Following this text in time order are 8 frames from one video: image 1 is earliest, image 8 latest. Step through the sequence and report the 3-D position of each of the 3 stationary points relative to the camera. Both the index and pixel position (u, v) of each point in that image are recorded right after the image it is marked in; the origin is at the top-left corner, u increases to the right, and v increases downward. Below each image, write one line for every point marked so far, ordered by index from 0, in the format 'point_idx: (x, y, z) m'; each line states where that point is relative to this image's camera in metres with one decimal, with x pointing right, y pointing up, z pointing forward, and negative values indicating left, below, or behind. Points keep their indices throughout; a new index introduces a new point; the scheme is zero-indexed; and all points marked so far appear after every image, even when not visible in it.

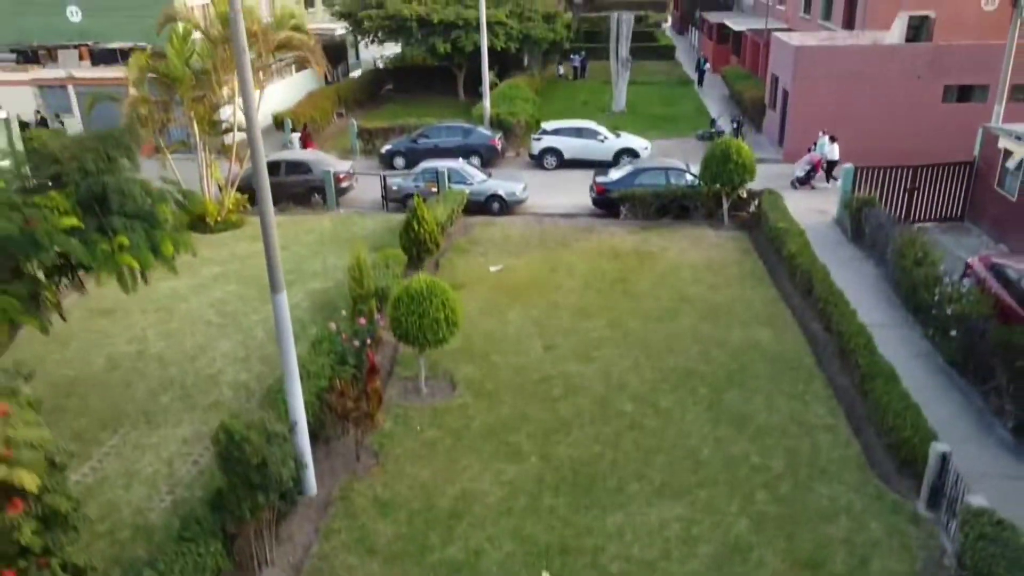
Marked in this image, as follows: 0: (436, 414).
0: (-0.9, -1.5, +9.3) m
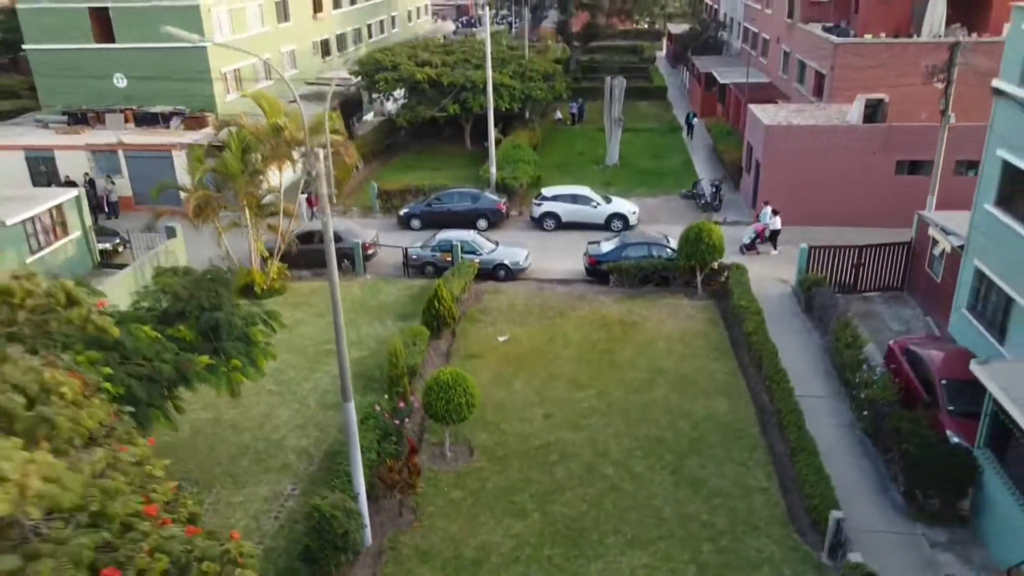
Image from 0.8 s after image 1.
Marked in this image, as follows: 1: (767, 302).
0: (-0.8, -2.8, +11.8) m
1: (+5.6, -0.3, +17.2) m
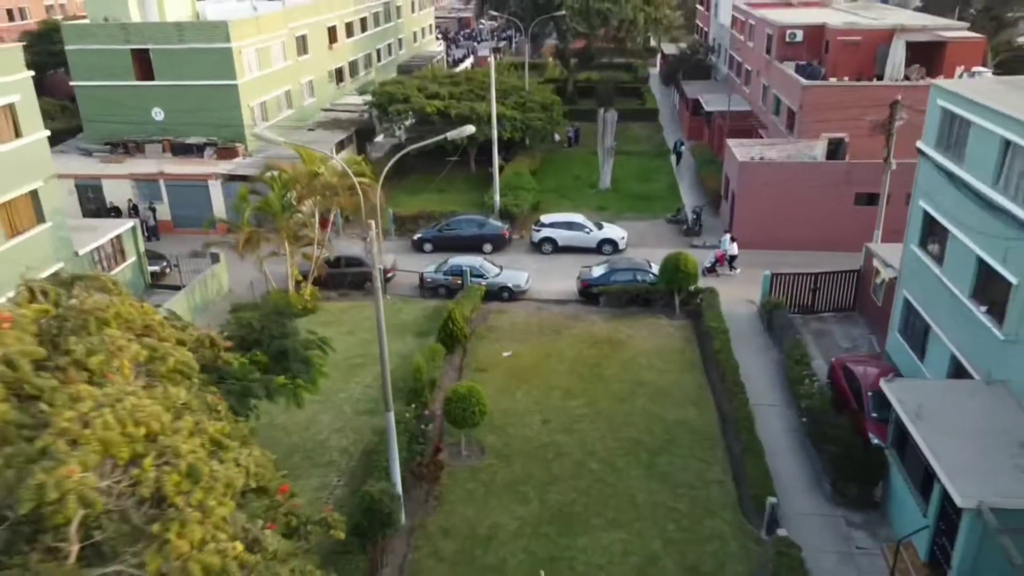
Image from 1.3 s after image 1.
0: (-0.7, -3.4, +14.6) m
1: (+5.6, -0.8, +19.9) m
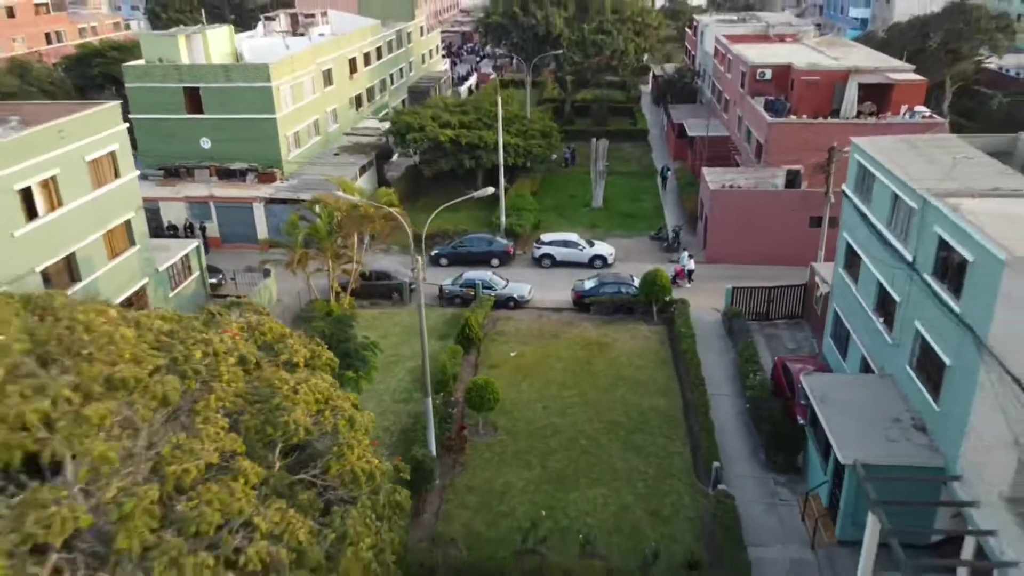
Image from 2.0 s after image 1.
0: (-0.5, -3.7, +18.7) m
1: (+5.8, -1.2, +24.1) m
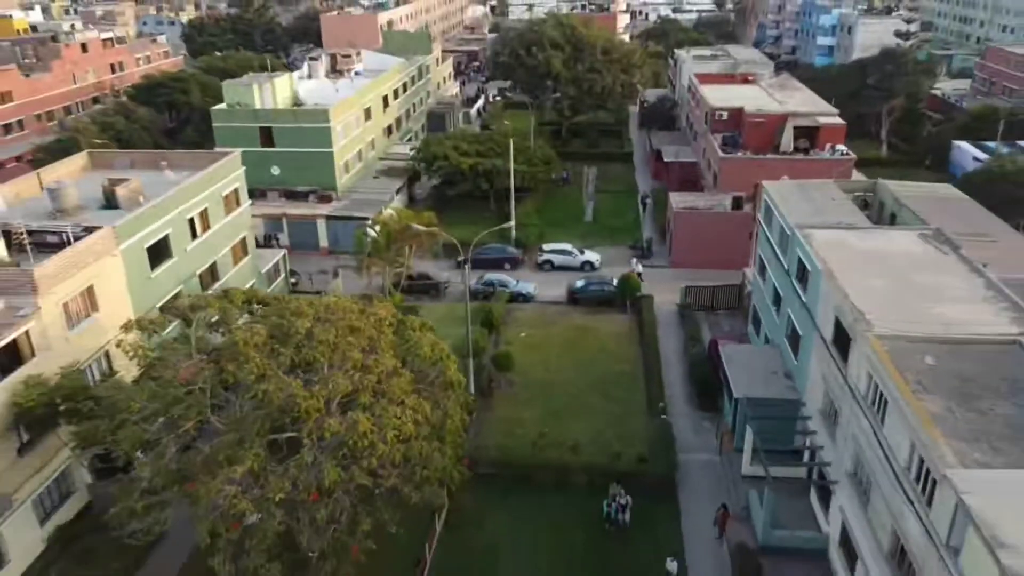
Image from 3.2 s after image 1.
0: (-0.1, -3.7, +27.1) m
1: (+6.2, -1.1, +32.5) m
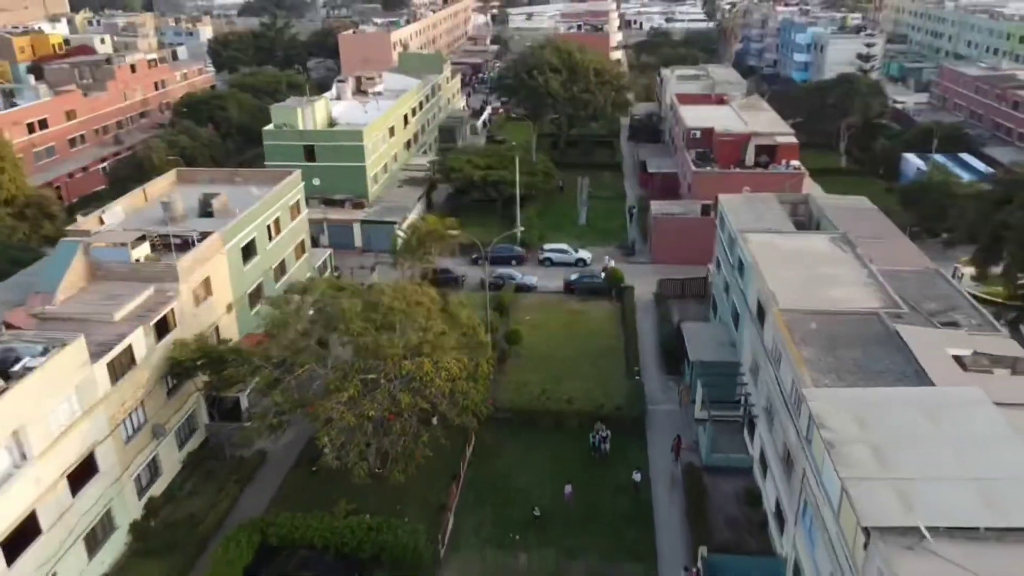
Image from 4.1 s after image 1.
0: (+0.2, -3.3, +34.5) m
1: (+6.5, -0.7, +39.9) m
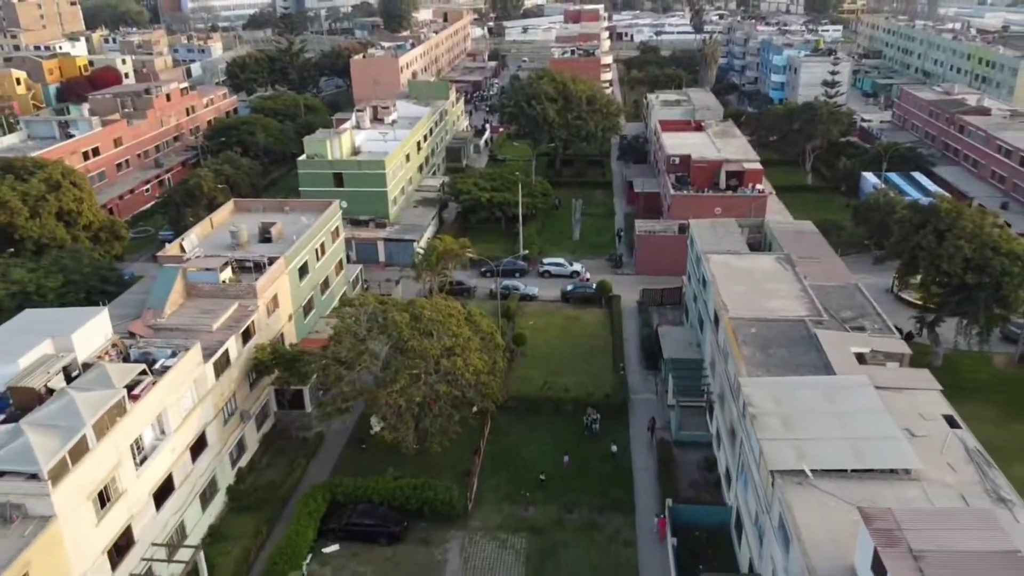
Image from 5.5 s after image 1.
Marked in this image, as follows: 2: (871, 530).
0: (+0.6, -3.8, +41.6) m
1: (+6.8, -1.3, +47.0) m
2: (+8.2, -5.6, +18.1) m
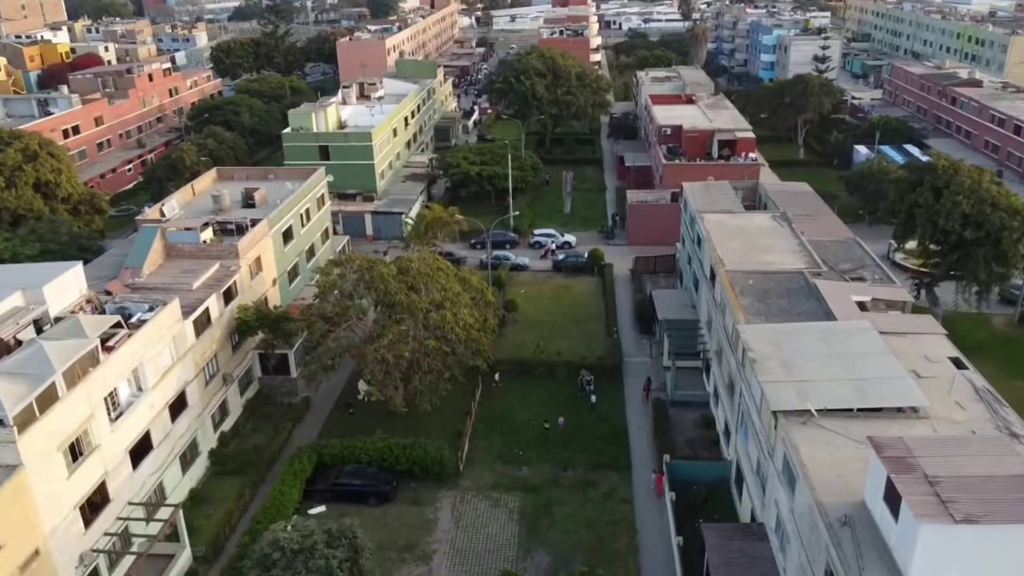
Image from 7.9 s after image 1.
0: (+0.1, -2.0, +40.6) m
1: (+6.3, +0.6, +46.2) m
2: (+8.1, -3.7, +17.3) m
